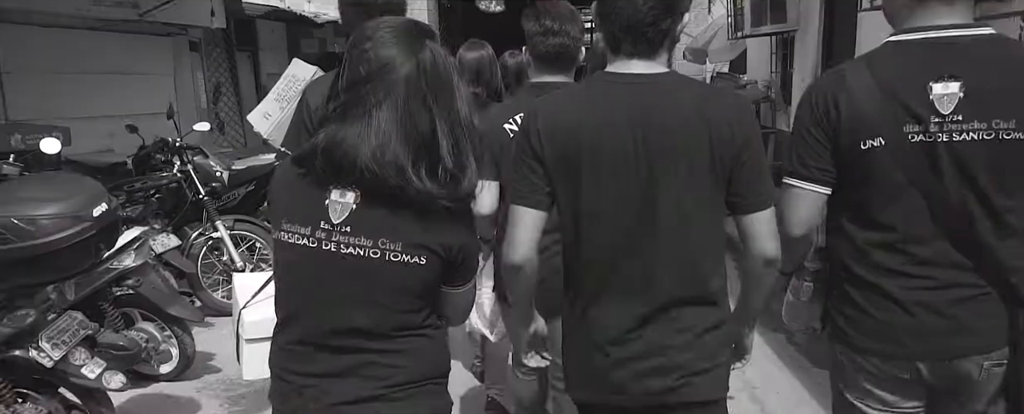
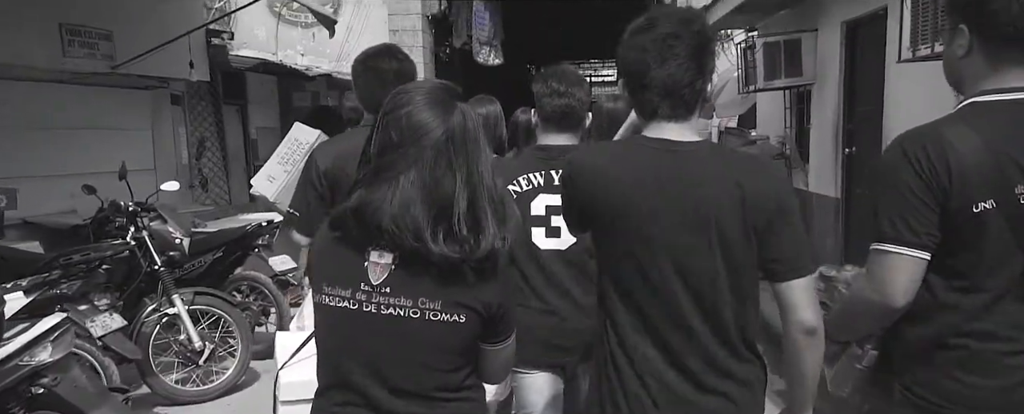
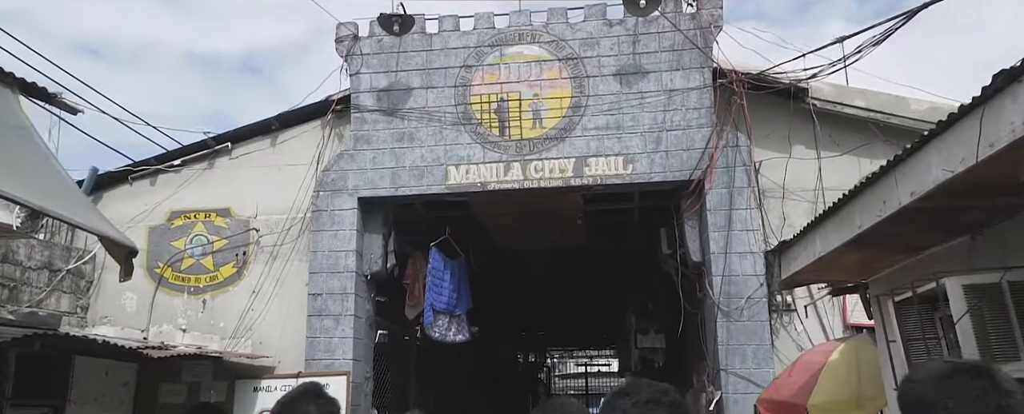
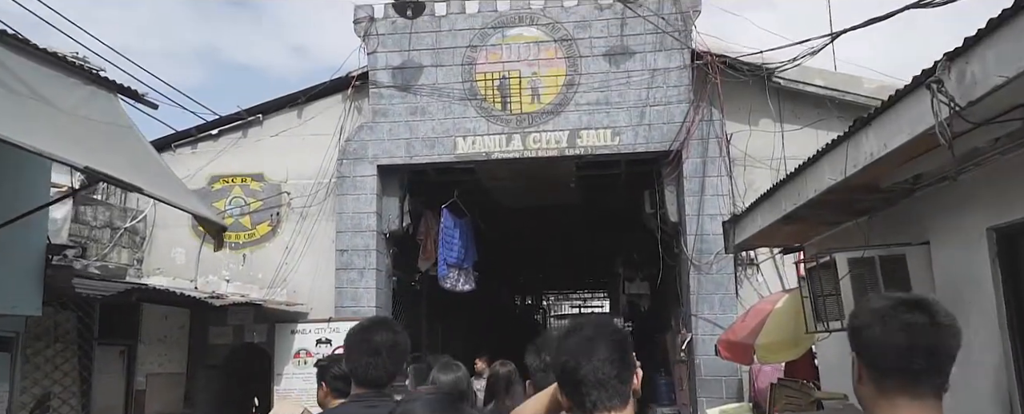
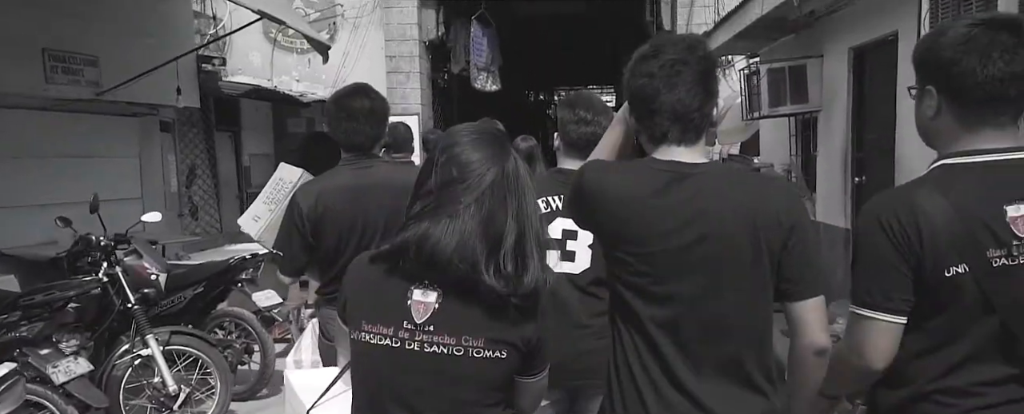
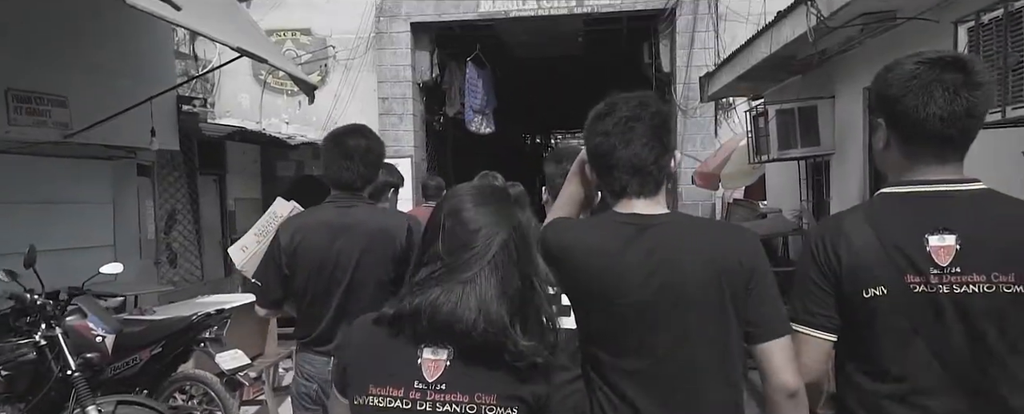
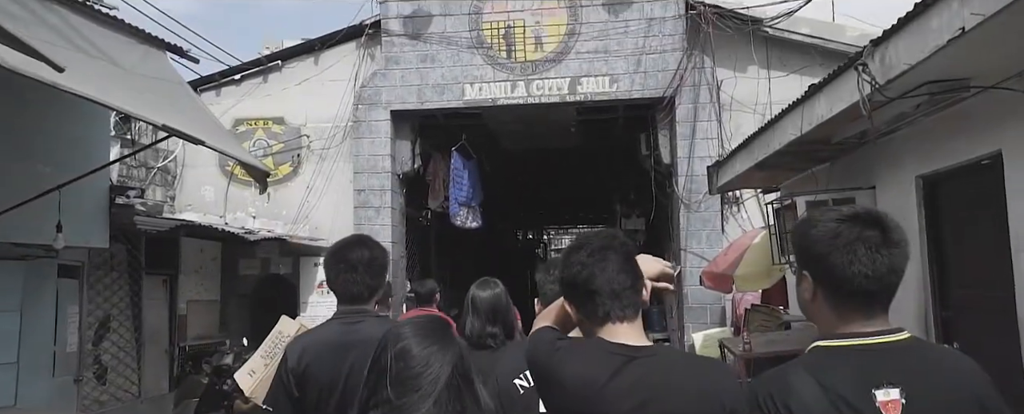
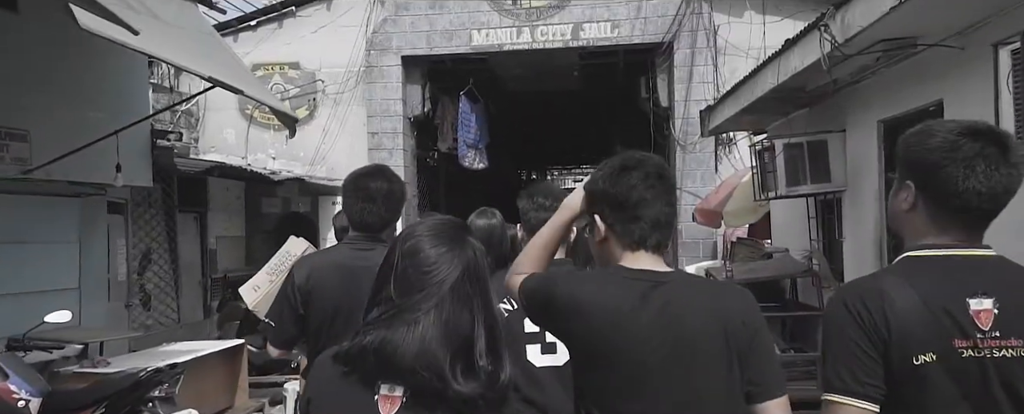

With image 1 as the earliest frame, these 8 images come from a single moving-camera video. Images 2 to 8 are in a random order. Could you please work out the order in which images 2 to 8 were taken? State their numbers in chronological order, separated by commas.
2, 5, 6, 8, 7, 4, 3
